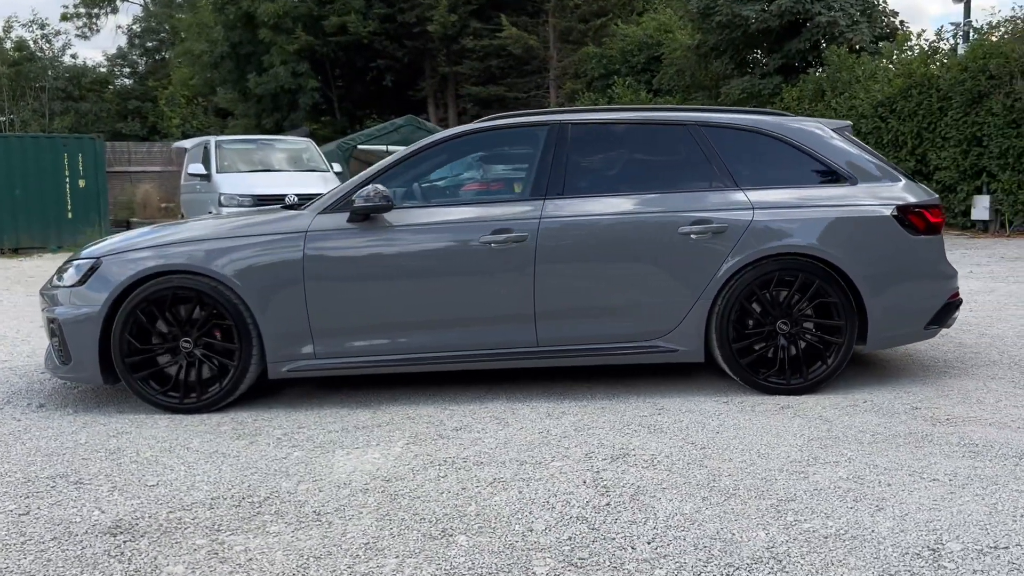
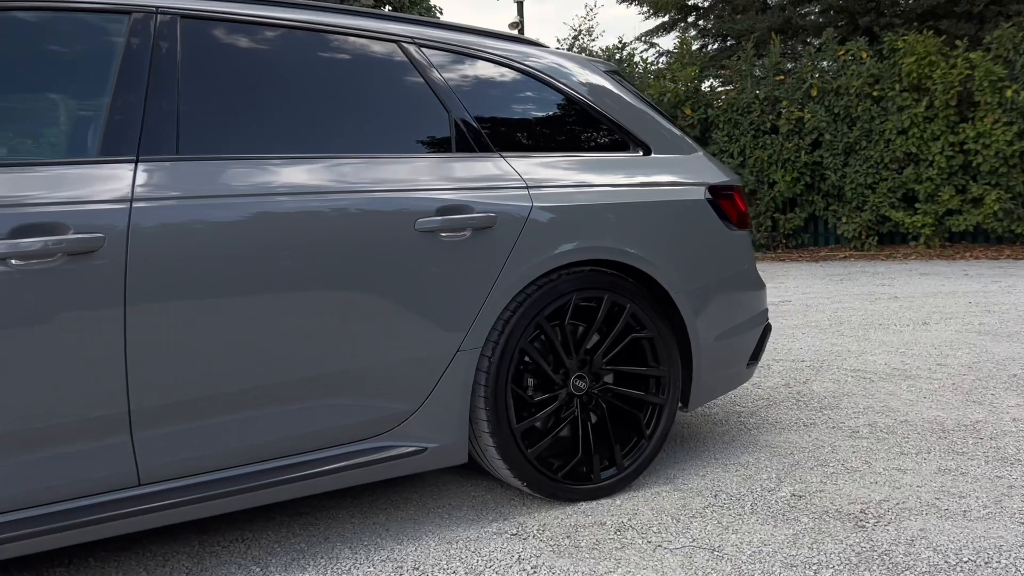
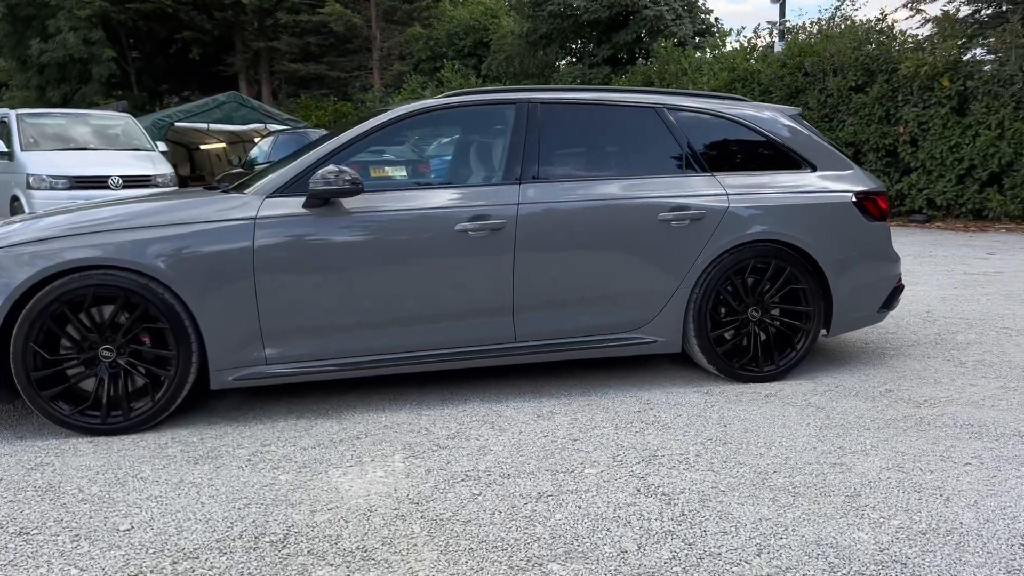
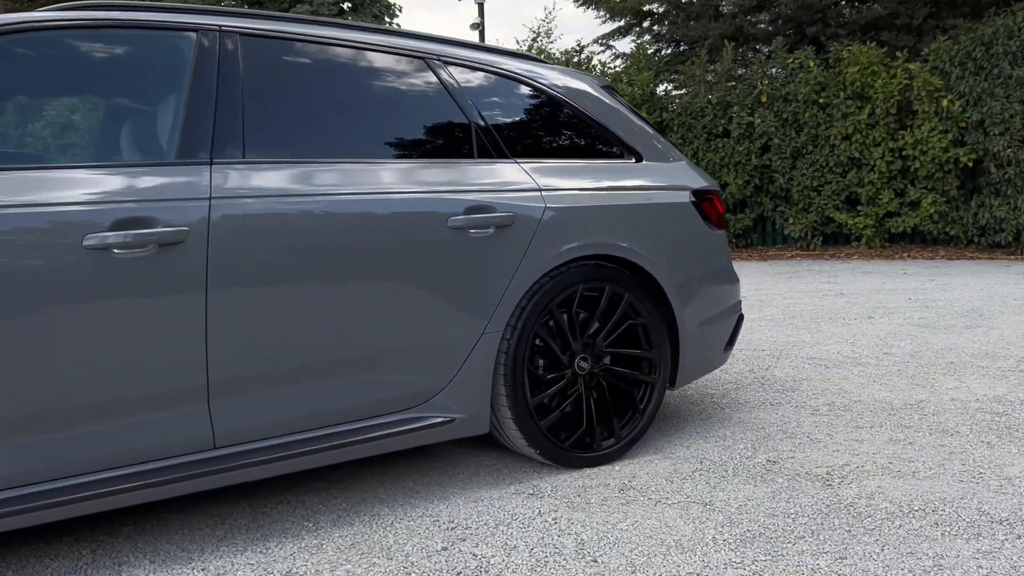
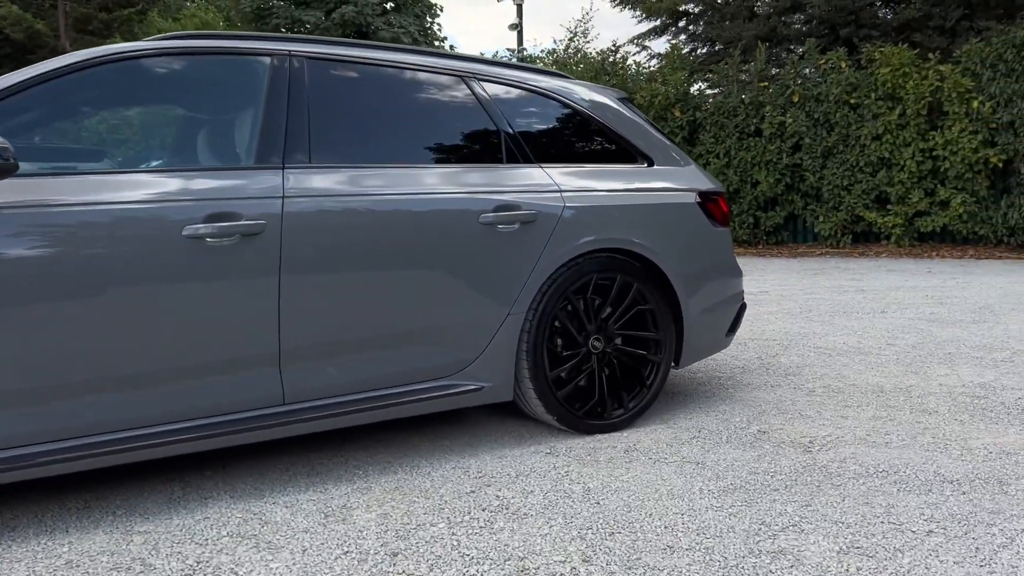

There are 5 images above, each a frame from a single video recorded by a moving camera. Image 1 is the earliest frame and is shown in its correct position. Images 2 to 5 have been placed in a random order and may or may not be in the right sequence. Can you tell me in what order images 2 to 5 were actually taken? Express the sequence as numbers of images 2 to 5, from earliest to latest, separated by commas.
3, 5, 4, 2
